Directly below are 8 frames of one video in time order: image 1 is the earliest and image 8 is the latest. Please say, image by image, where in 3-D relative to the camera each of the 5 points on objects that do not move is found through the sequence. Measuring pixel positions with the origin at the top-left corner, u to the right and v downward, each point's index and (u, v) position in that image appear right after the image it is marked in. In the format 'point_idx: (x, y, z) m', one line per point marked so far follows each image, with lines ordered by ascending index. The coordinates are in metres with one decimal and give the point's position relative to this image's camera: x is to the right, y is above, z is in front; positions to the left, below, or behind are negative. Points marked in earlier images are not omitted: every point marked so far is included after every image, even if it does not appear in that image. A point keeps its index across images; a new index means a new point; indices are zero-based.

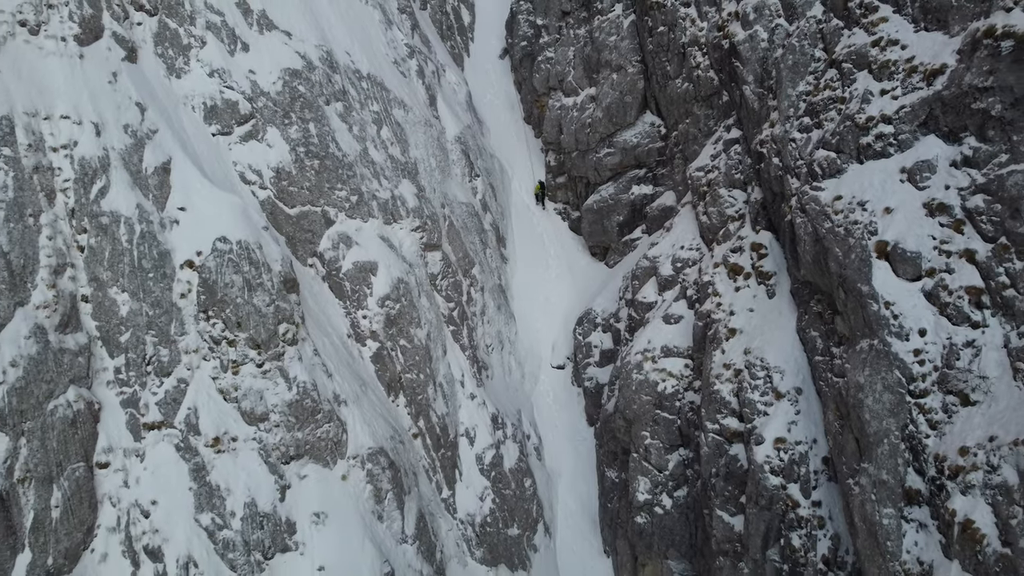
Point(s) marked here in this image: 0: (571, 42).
0: (+0.7, +2.9, +8.7) m
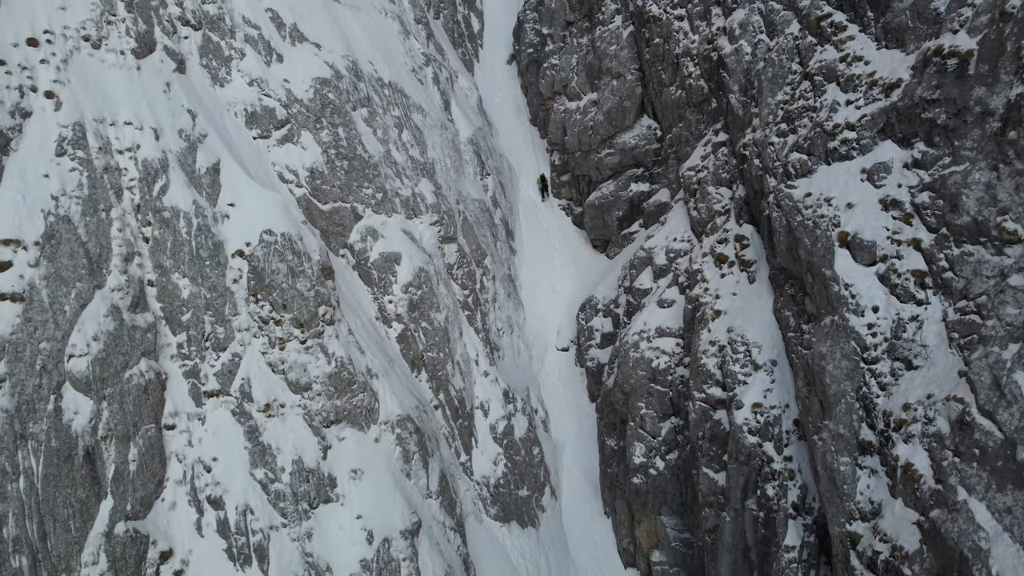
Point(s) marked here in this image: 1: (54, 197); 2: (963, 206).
0: (+0.8, +3.0, +9.3) m
1: (-3.0, +0.6, +5.3) m
2: (+2.5, +0.5, +4.3) m
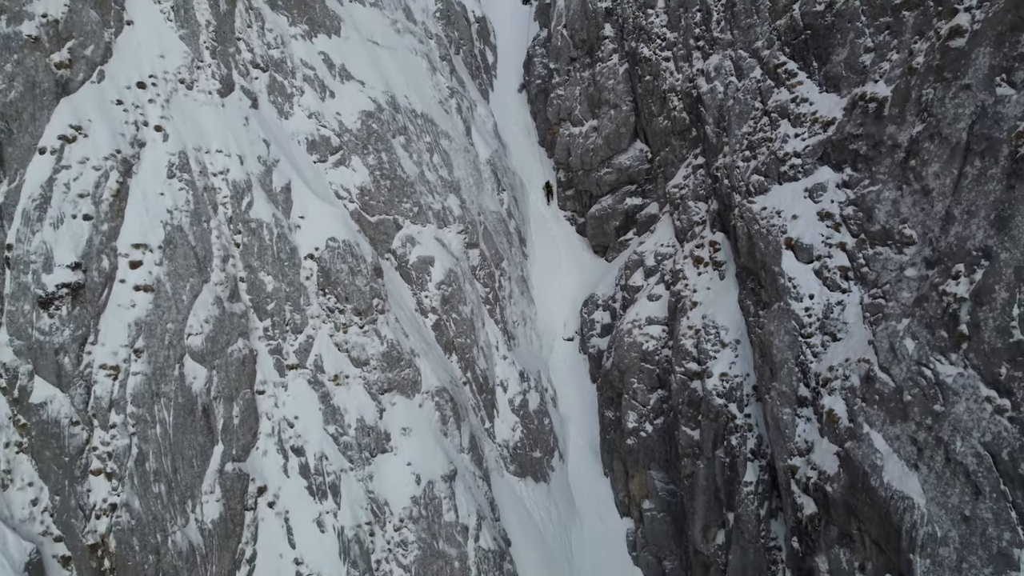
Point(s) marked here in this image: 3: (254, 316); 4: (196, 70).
0: (+1.0, +3.0, +10.7) m
1: (-2.9, +0.6, +6.6) m
2: (+2.7, +0.5, +5.6) m
3: (-2.2, -0.2, +6.6) m
4: (-3.0, +2.1, +7.4) m
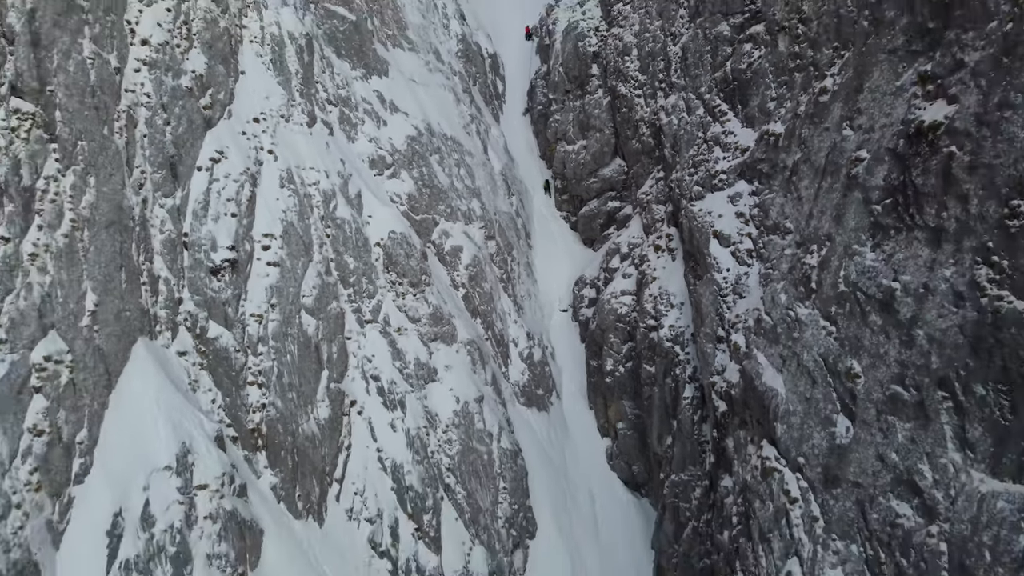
0: (+1.1, +3.2, +13.5) m
1: (-2.7, +0.9, +9.4) m
2: (+2.8, +0.8, +8.4) m
3: (-2.1, 0.0, +9.4) m
4: (-2.9, +2.4, +10.1) m
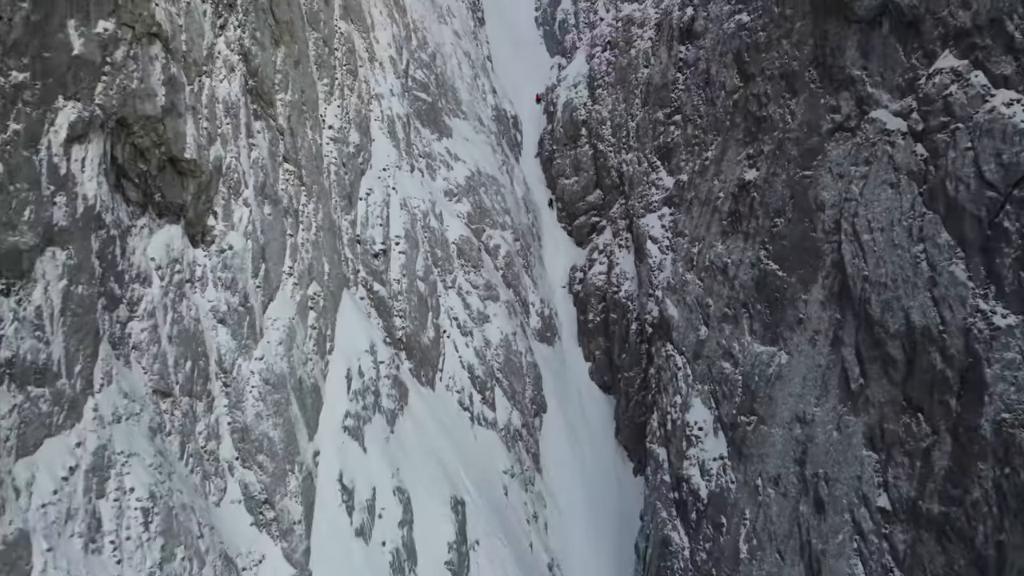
0: (+1.5, +3.6, +20.5) m
1: (-2.2, +1.4, +16.3) m
2: (+3.3, +1.2, +15.4) m
3: (-1.6, +0.5, +16.4) m
4: (-2.4, +2.8, +17.1) m
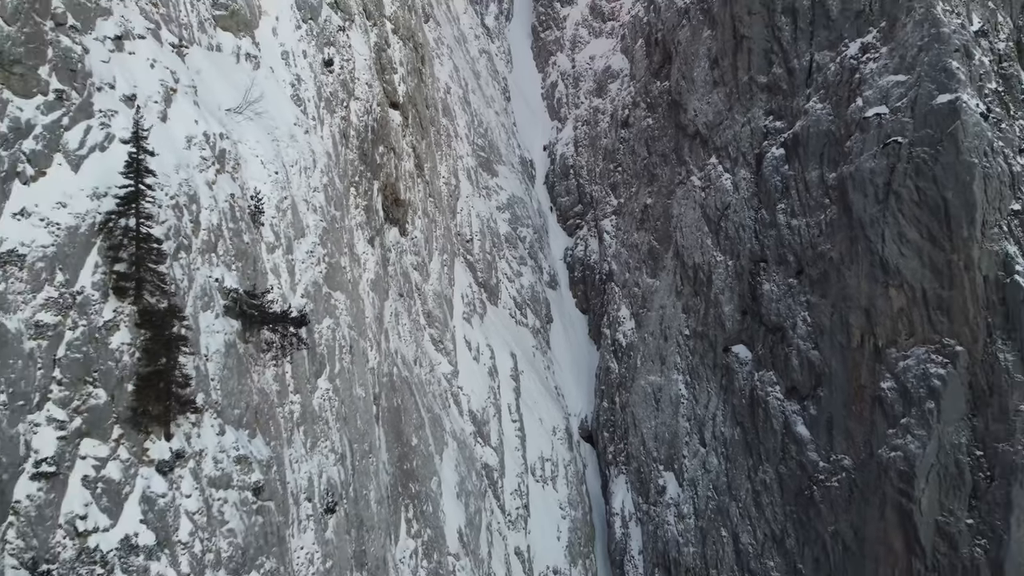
0: (+2.5, +4.9, +36.7) m
1: (-1.3, +2.6, +32.5) m
2: (+4.3, +2.6, +31.6) m
3: (-0.6, +1.8, +32.5) m
4: (-1.4, +4.1, +33.3) m
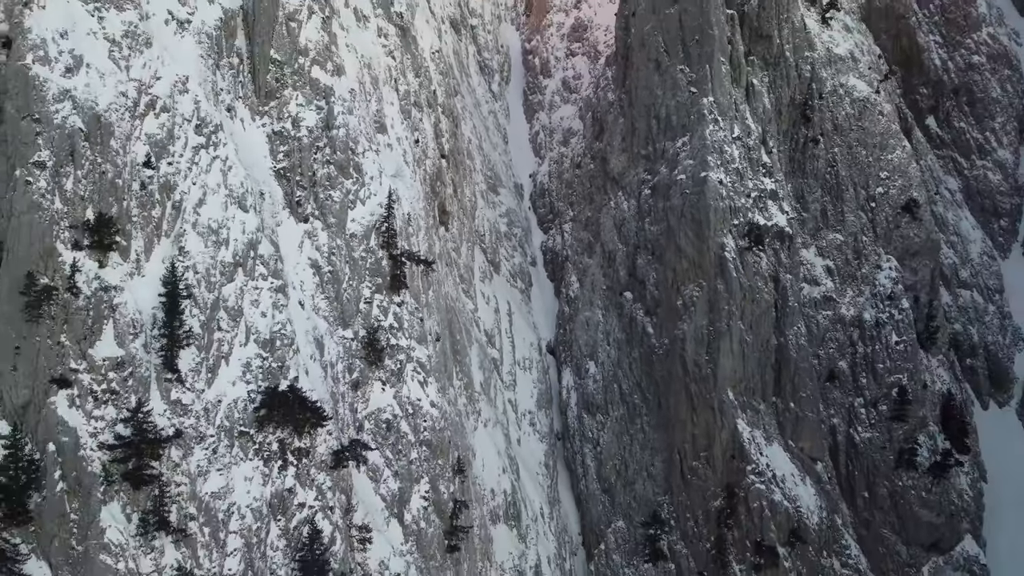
0: (+2.2, +6.6, +59.8) m
1: (-1.5, +4.4, +55.5) m
2: (+4.1, +4.3, +54.8) m
3: (-0.9, +3.6, +55.6) m
4: (-1.6, +5.9, +56.3) m
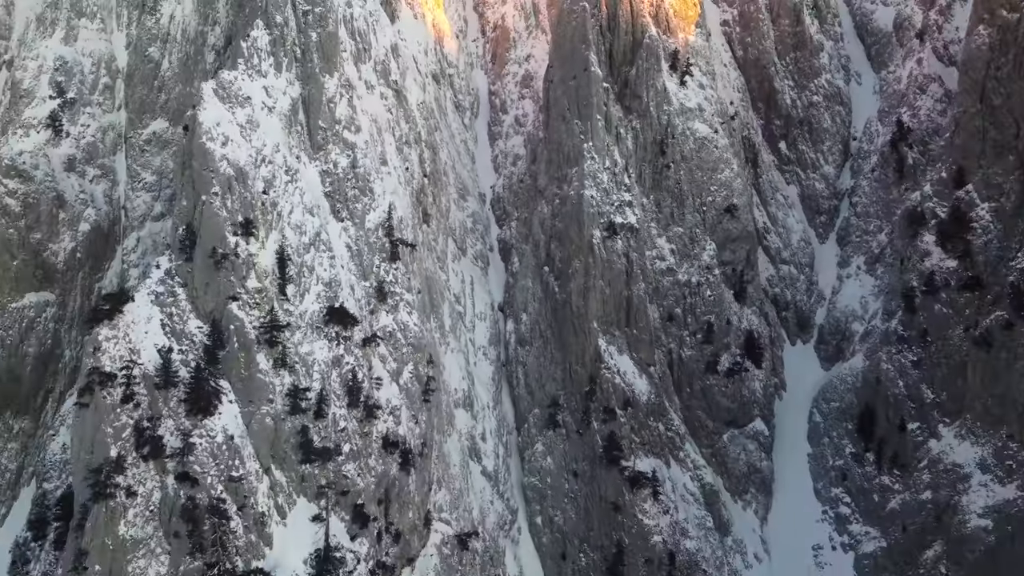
0: (-2.1, +9.1, +86.6) m
1: (-5.8, +6.9, +82.3) m
2: (-0.2, +6.7, +81.5) m
3: (-5.1, +6.0, +82.3) m
4: (-5.9, +8.3, +83.1) m
